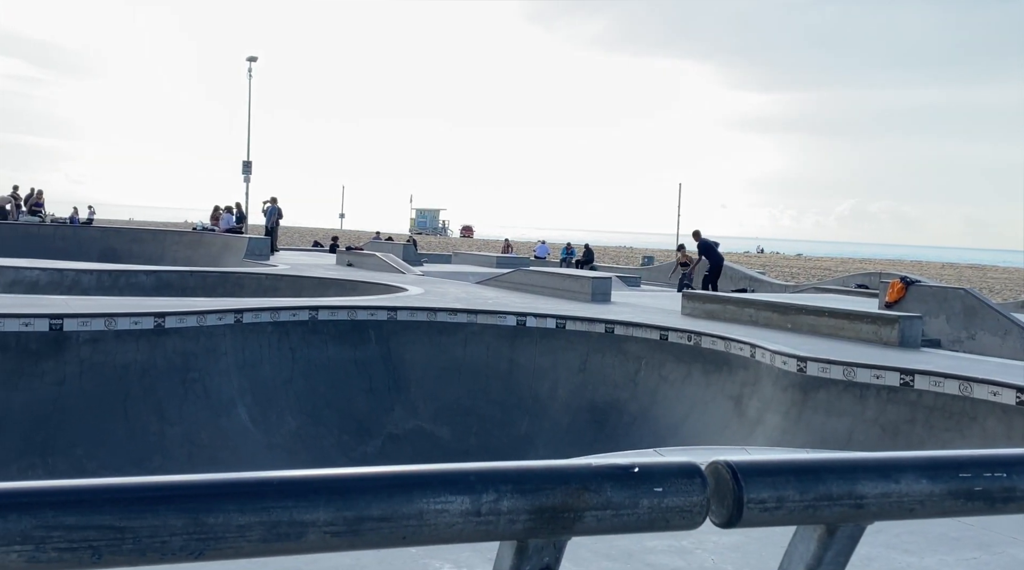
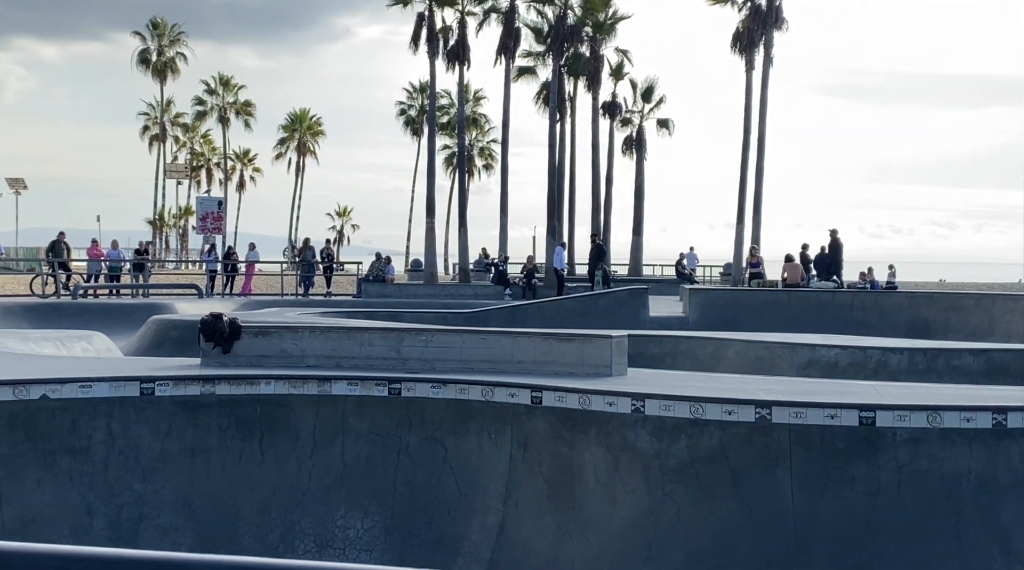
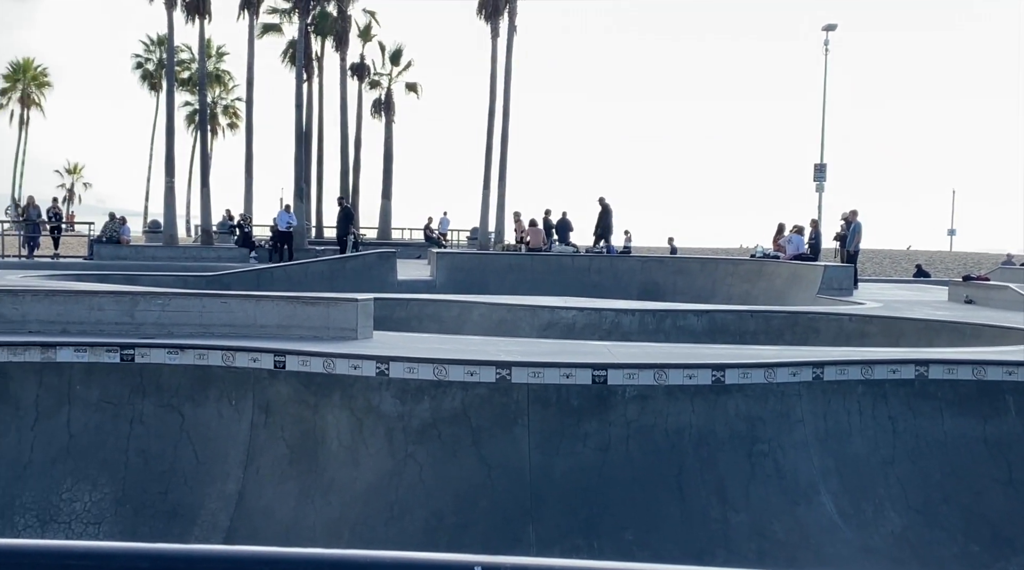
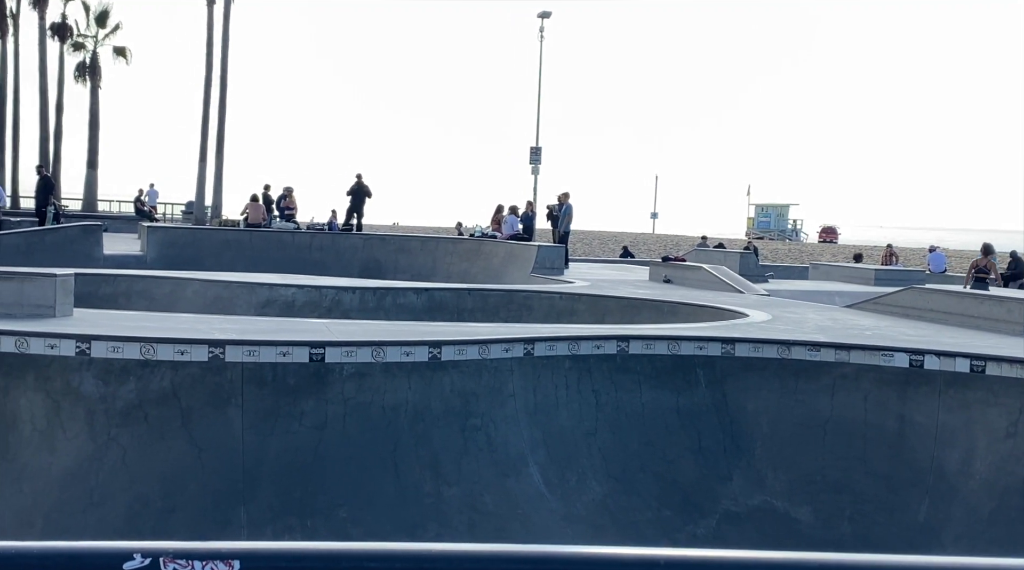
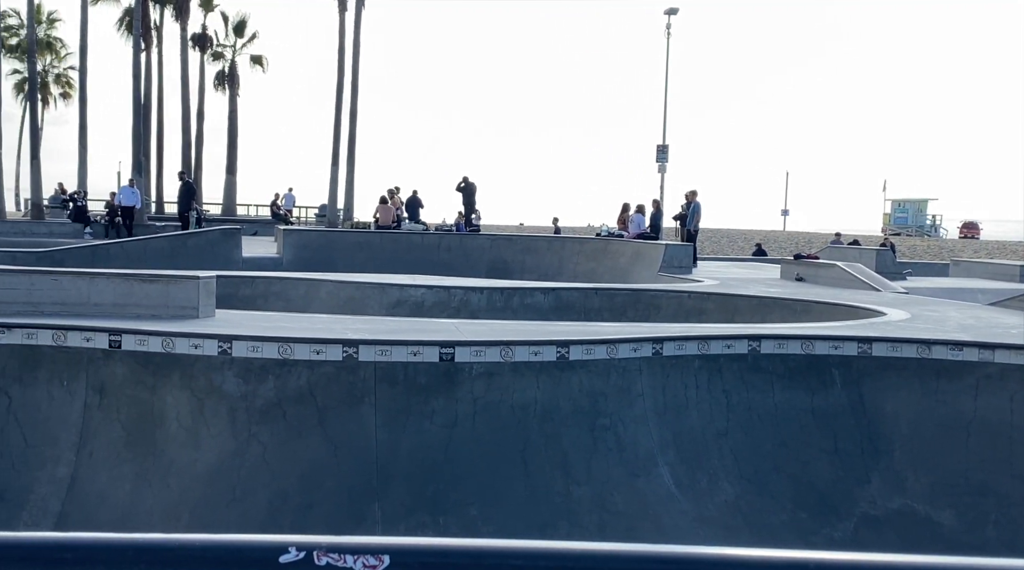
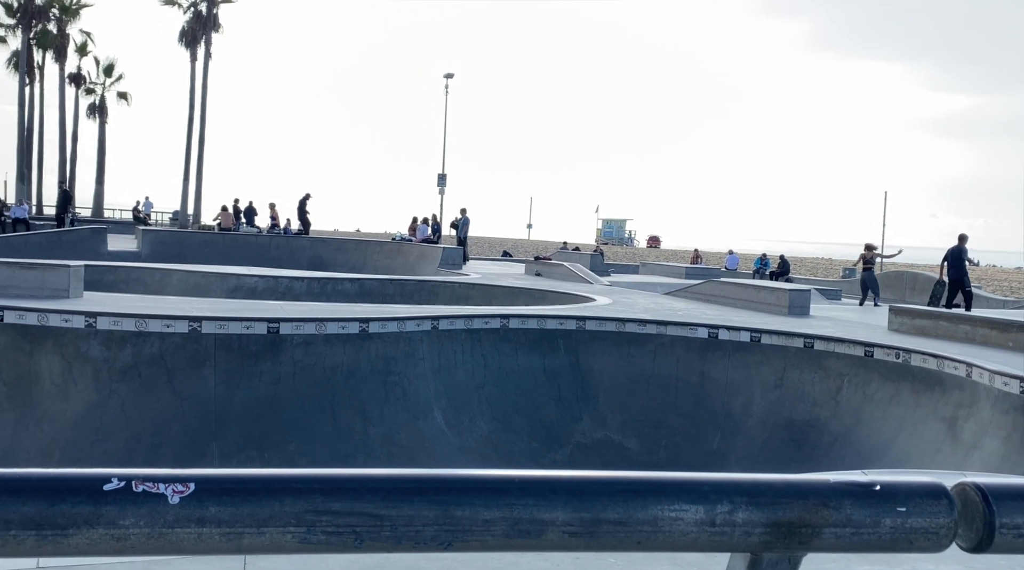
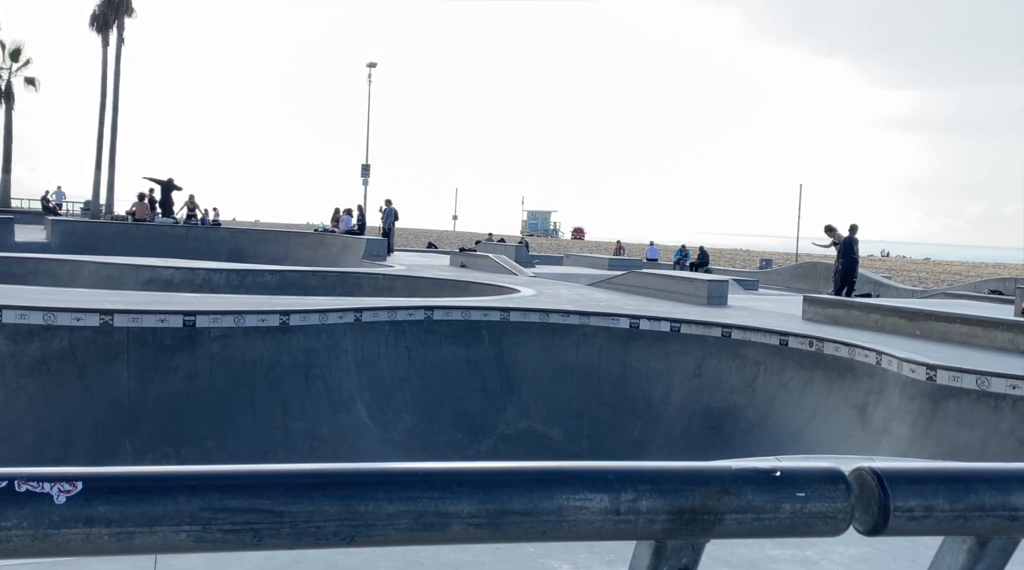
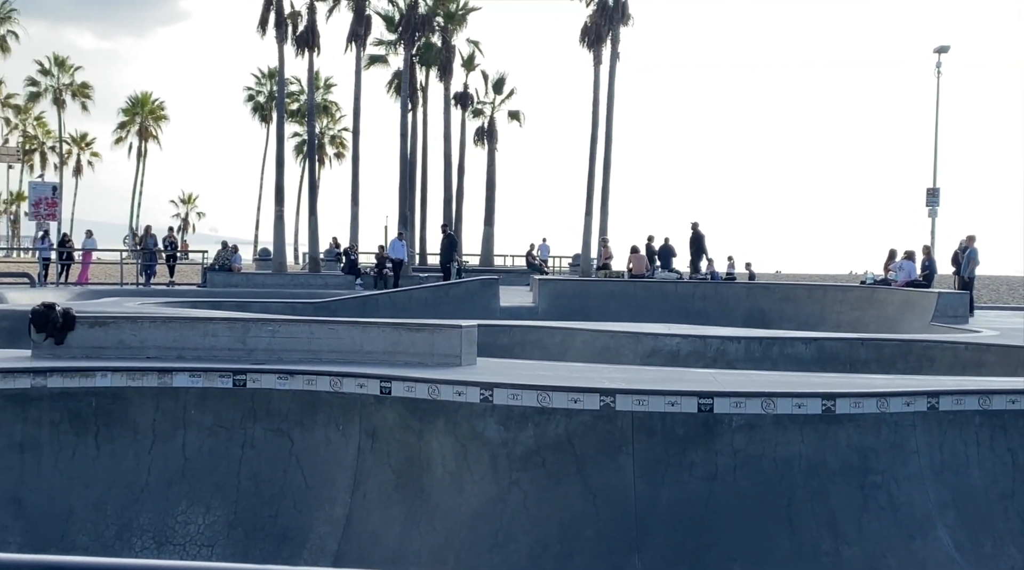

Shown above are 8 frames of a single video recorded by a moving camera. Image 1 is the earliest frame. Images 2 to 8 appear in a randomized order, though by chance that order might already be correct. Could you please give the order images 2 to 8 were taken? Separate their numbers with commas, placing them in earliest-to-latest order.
7, 6, 4, 5, 3, 8, 2
